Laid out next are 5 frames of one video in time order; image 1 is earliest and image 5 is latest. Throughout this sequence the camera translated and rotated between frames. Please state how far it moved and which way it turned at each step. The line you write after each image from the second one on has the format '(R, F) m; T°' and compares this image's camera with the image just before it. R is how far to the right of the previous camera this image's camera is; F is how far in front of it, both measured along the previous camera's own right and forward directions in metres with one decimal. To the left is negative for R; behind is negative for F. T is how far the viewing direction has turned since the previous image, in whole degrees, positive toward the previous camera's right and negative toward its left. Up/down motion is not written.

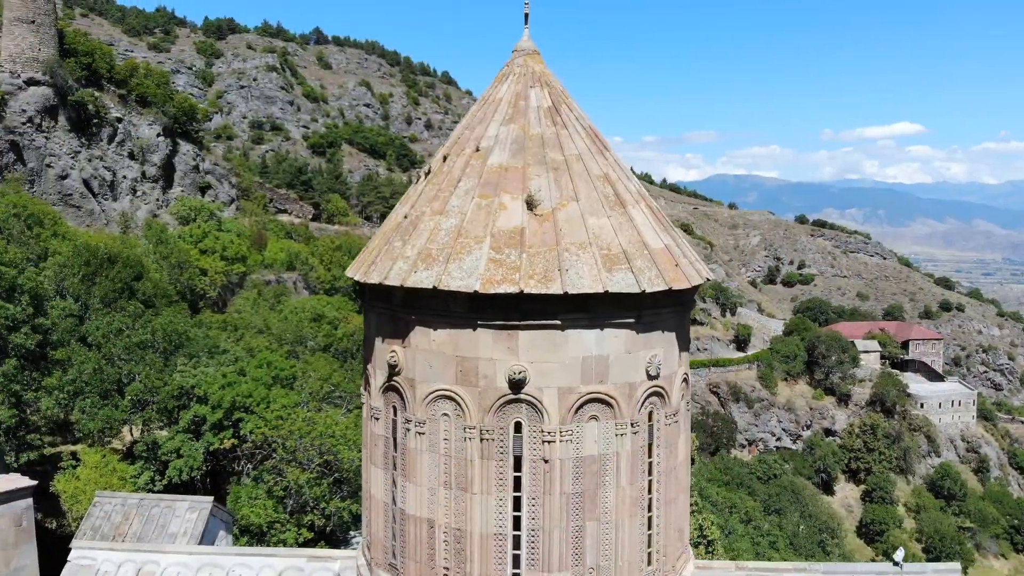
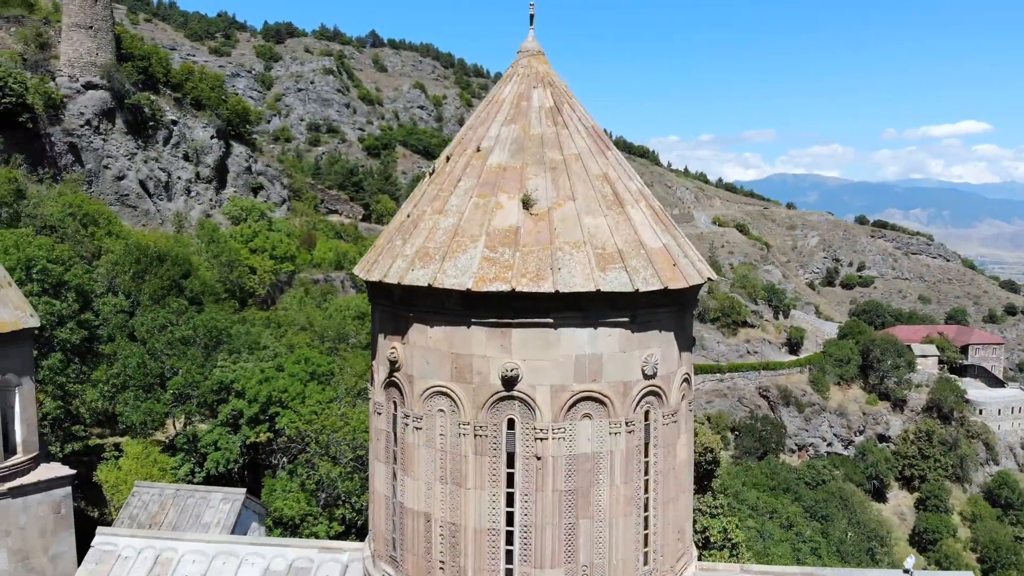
(+0.6, -0.1) m; -4°
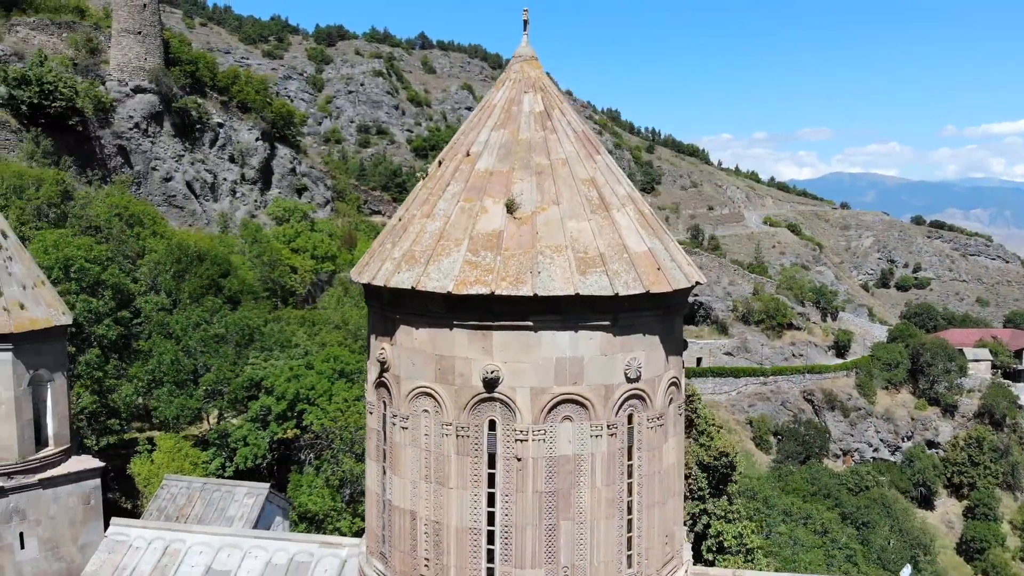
(+0.7, -0.1) m; -4°
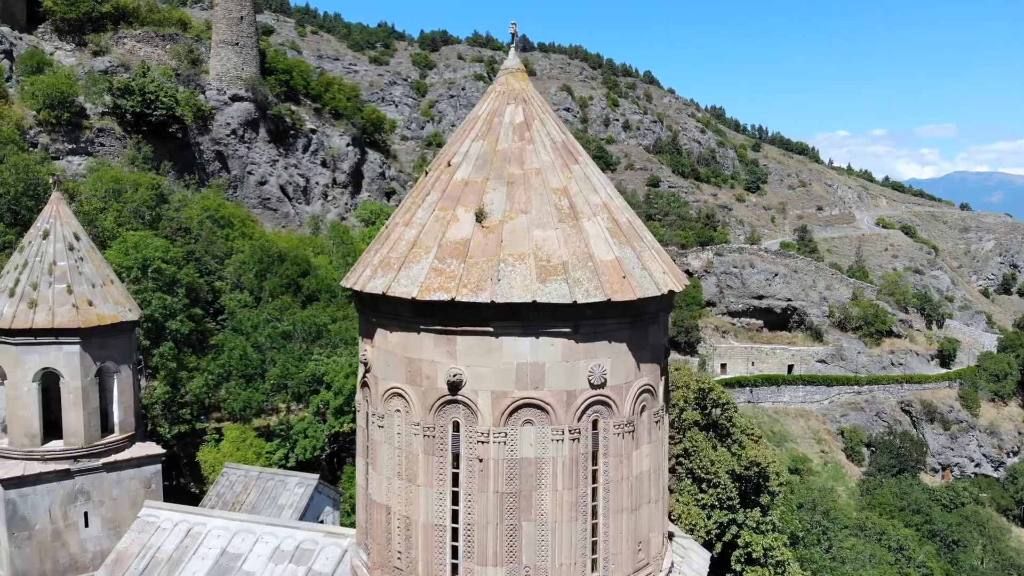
(+1.4, -0.2) m; -8°
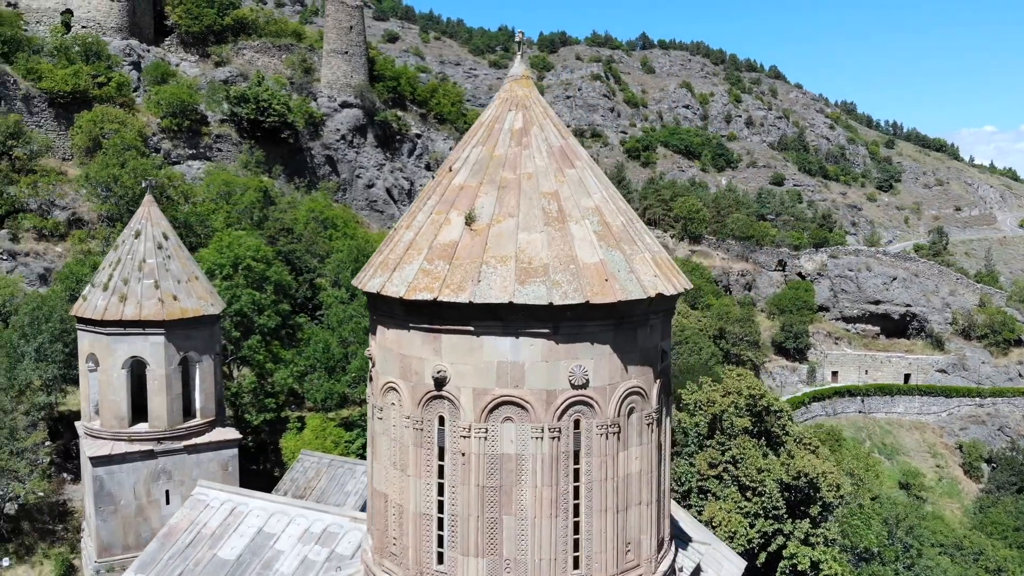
(+1.5, -0.2) m; -9°
